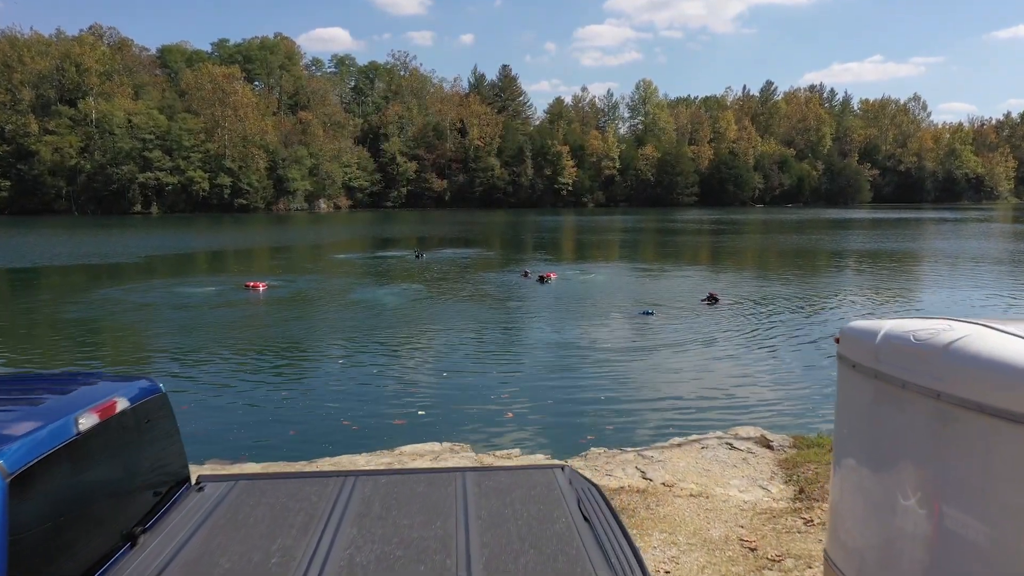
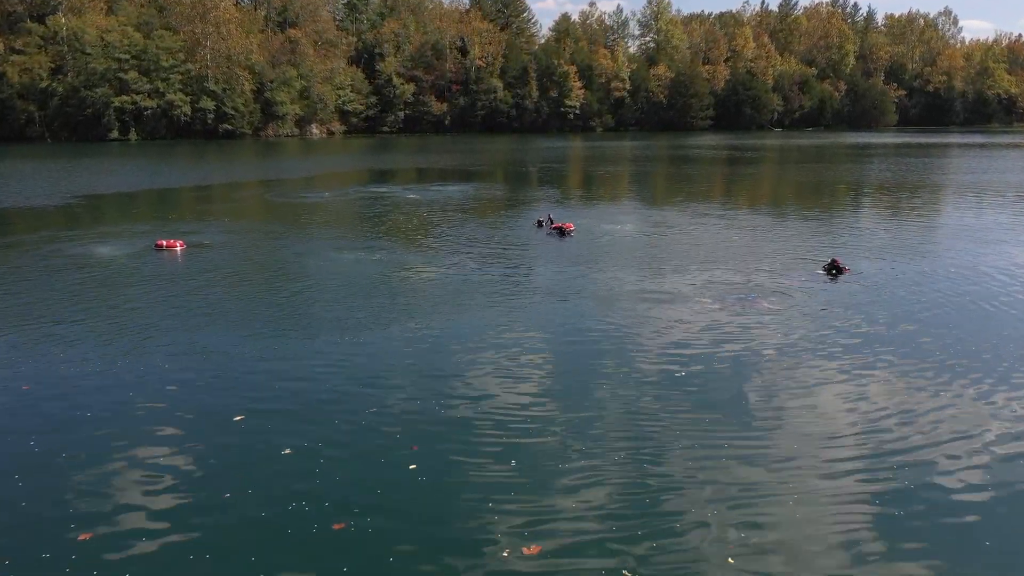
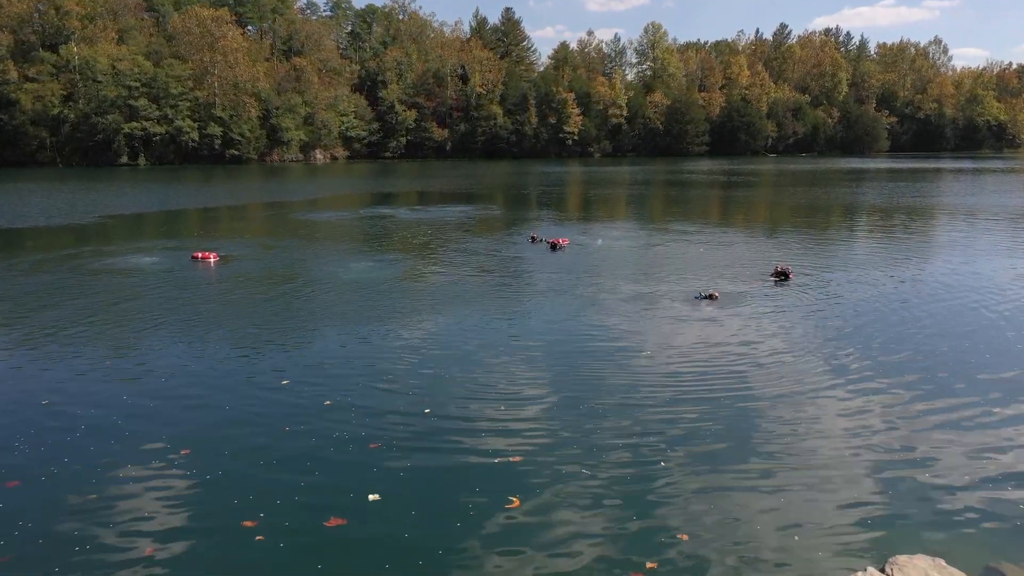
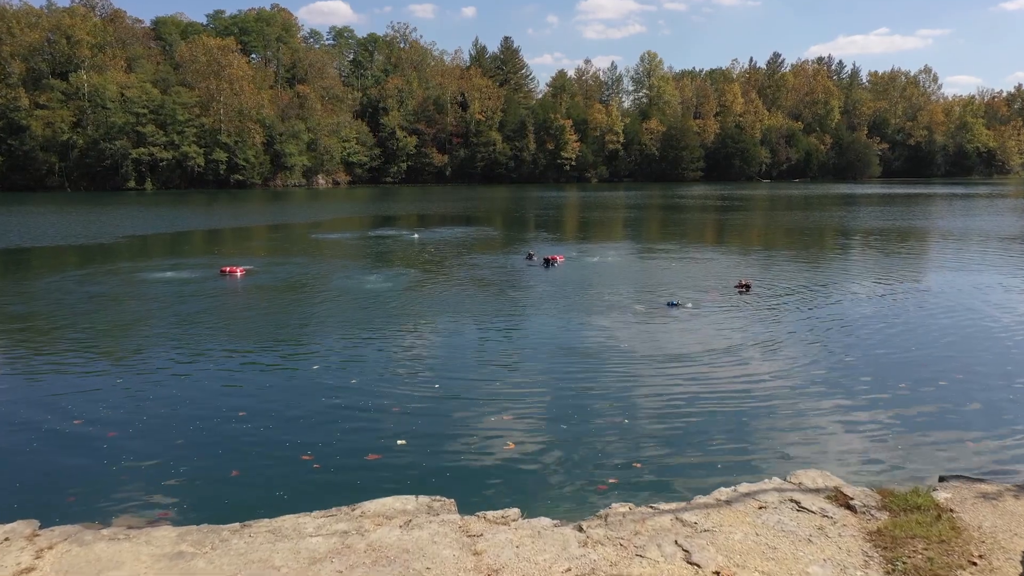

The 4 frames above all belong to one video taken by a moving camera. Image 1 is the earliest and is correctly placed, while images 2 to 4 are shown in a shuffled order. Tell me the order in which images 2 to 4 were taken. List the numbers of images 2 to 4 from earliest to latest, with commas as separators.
4, 3, 2
